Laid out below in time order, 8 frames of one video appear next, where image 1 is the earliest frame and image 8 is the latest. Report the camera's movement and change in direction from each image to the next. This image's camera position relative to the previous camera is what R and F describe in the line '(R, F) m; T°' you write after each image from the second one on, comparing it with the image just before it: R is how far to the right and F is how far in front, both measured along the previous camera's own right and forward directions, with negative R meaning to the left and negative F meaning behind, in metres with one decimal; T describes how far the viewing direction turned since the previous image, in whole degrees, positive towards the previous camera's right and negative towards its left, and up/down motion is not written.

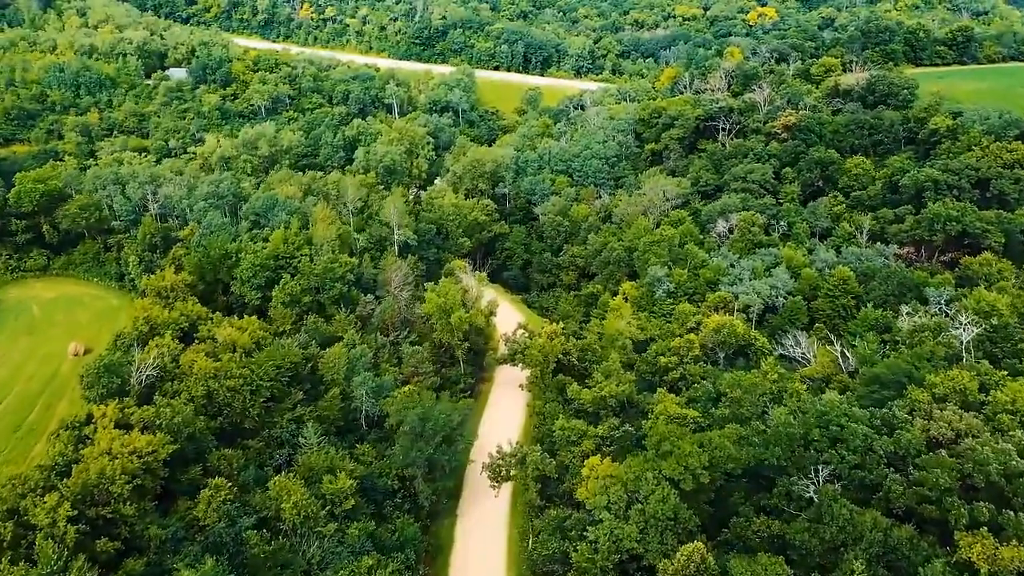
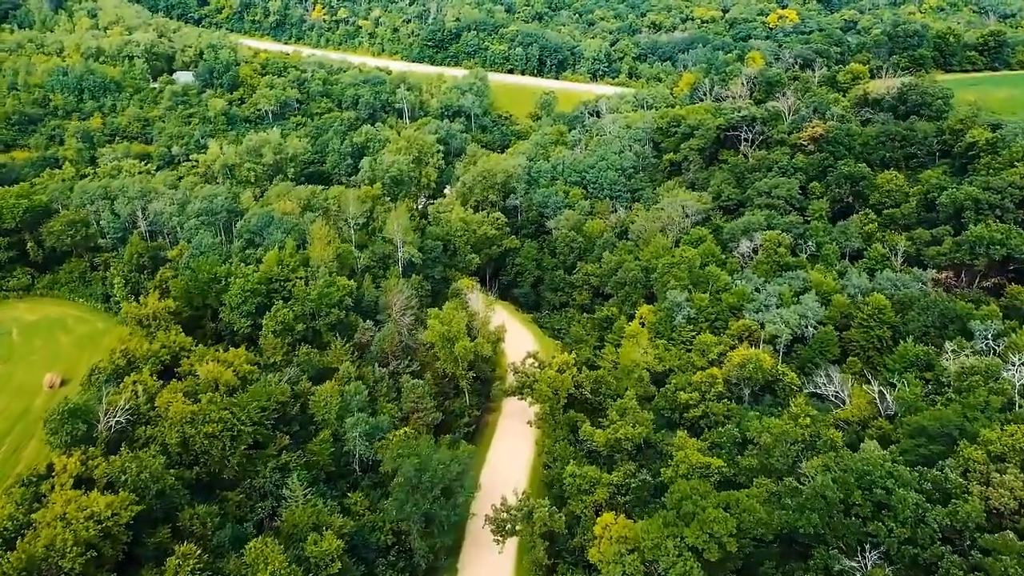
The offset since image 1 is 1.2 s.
(+0.4, +4.2) m; -1°
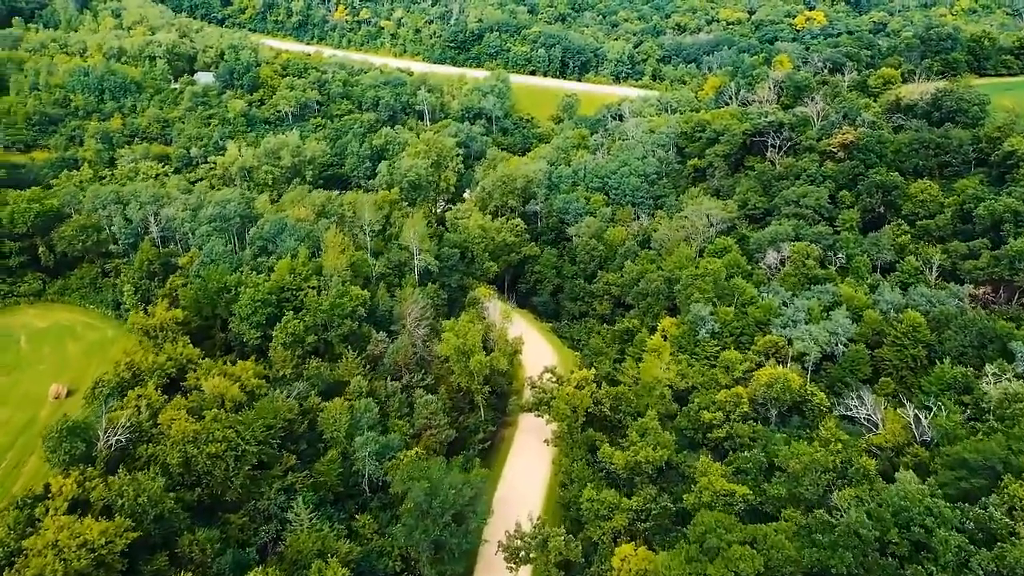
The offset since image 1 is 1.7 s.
(+0.2, +1.9) m; -1°
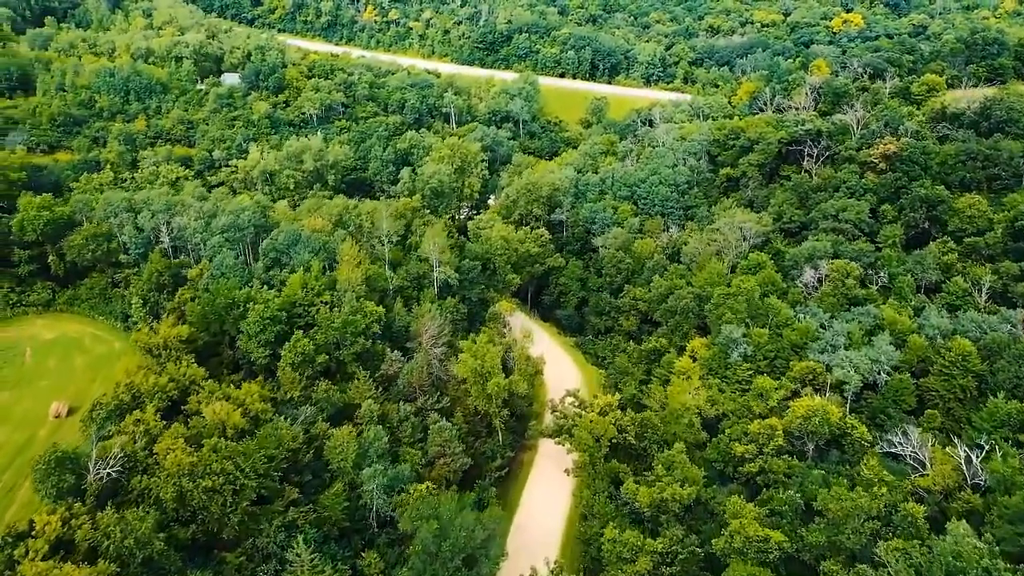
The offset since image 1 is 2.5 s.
(+0.4, +2.8) m; -2°
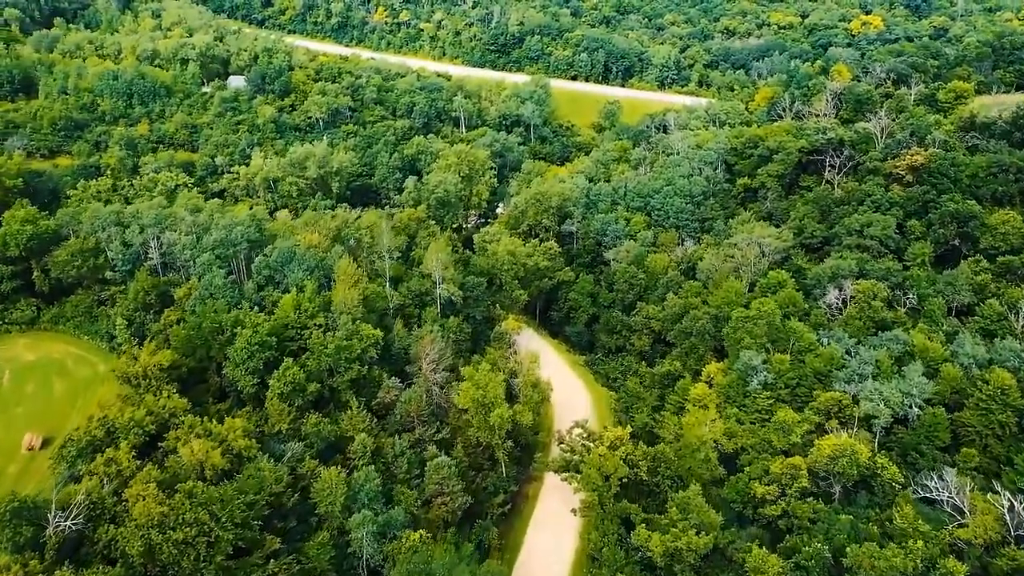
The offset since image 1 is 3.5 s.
(+0.4, +3.3) m; -1°
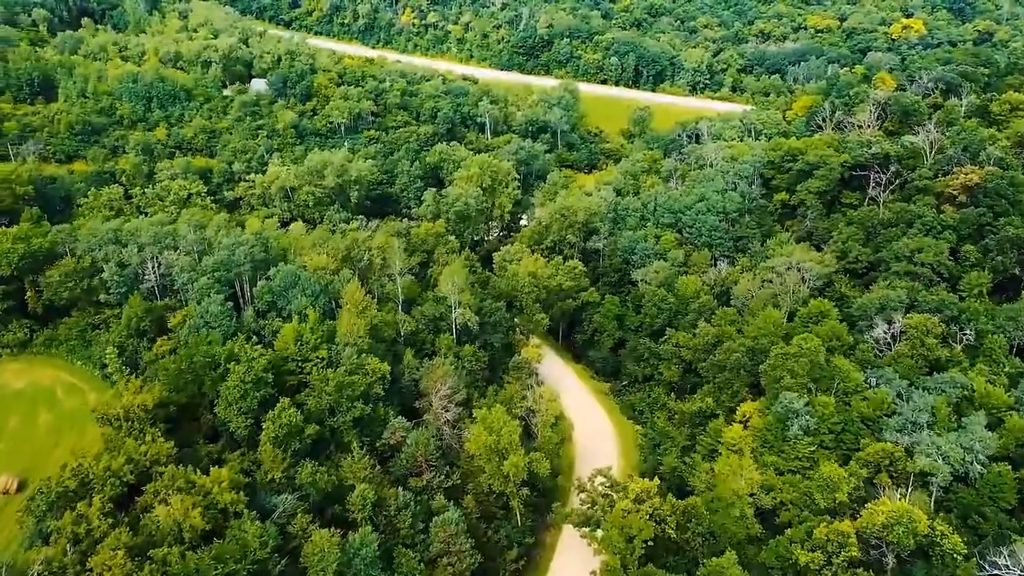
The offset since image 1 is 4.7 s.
(+0.4, +4.2) m; -2°
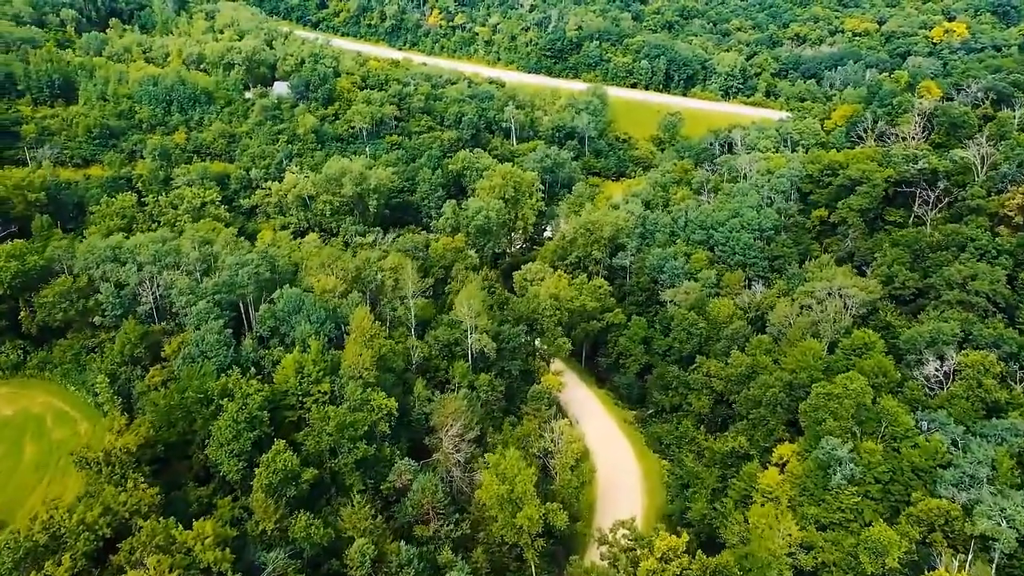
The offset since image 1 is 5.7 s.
(+0.4, +3.8) m; -2°
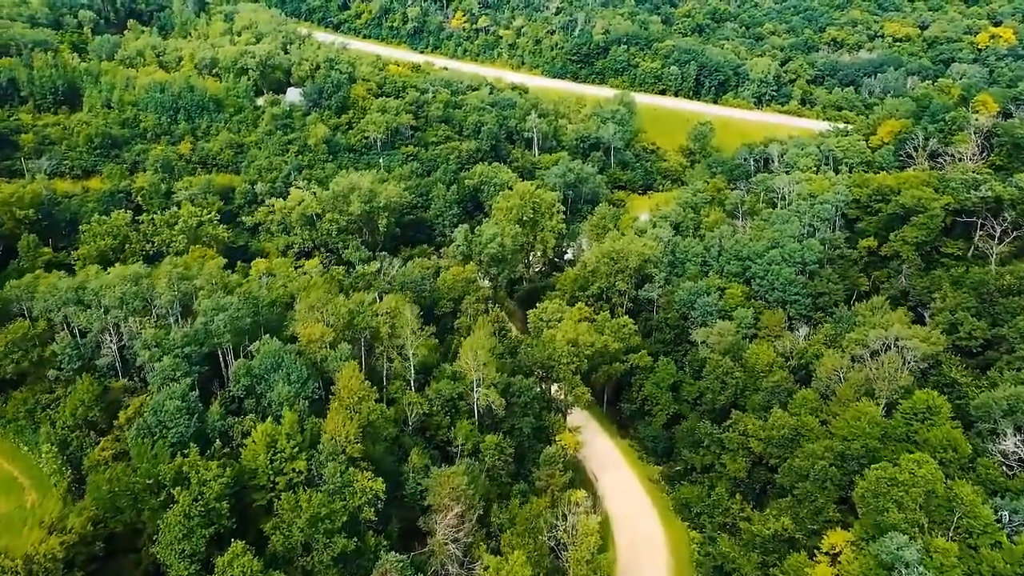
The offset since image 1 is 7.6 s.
(+0.7, +6.6) m; -2°
